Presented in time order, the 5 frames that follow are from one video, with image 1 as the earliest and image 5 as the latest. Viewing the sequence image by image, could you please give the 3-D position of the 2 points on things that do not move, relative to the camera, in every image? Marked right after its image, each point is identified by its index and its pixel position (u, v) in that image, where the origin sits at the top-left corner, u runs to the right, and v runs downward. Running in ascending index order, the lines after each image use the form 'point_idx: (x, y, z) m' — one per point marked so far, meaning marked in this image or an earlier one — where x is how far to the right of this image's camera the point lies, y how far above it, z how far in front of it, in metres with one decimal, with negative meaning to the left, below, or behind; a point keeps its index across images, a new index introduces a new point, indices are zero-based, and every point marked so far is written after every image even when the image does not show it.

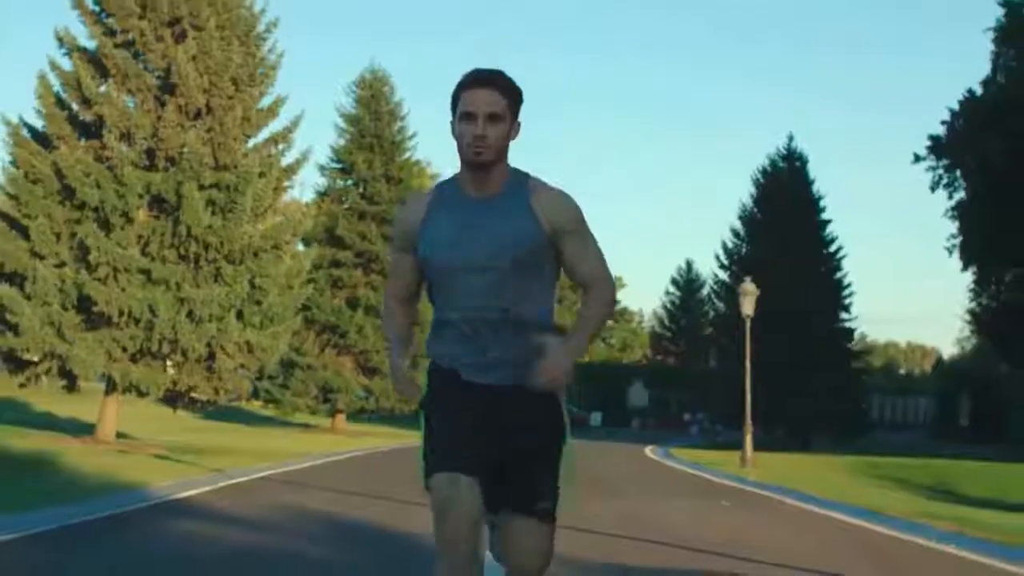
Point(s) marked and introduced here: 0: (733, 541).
0: (+2.4, -2.6, +15.4) m
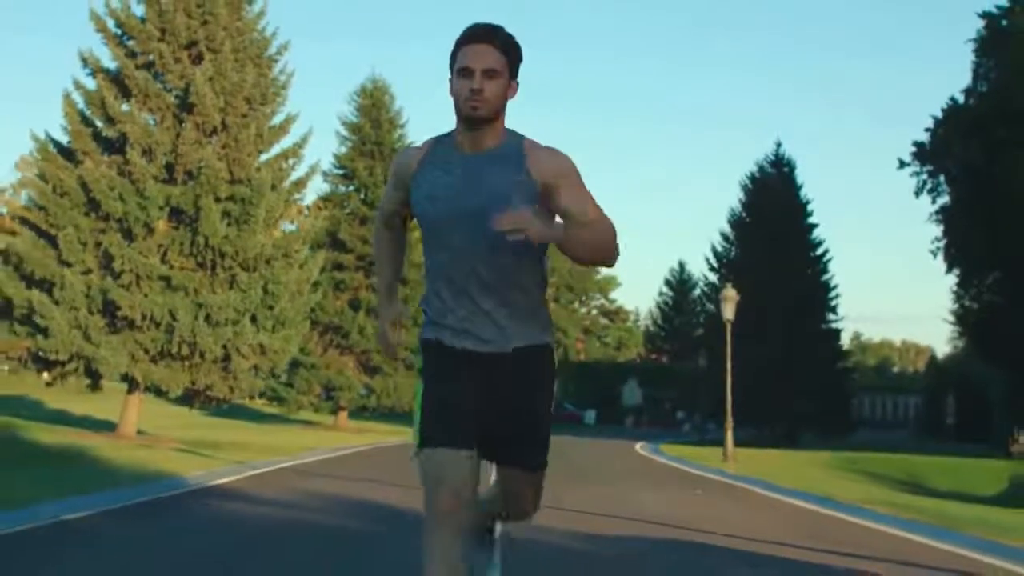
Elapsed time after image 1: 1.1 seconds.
0: (+2.3, -2.7, +17.2) m
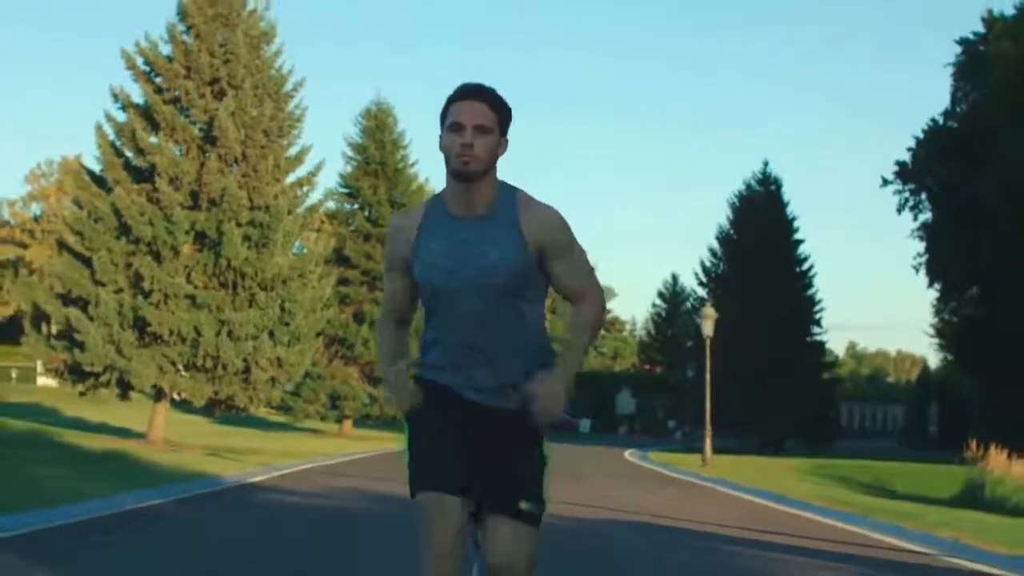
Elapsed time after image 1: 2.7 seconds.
0: (+2.2, -3.0, +19.6) m
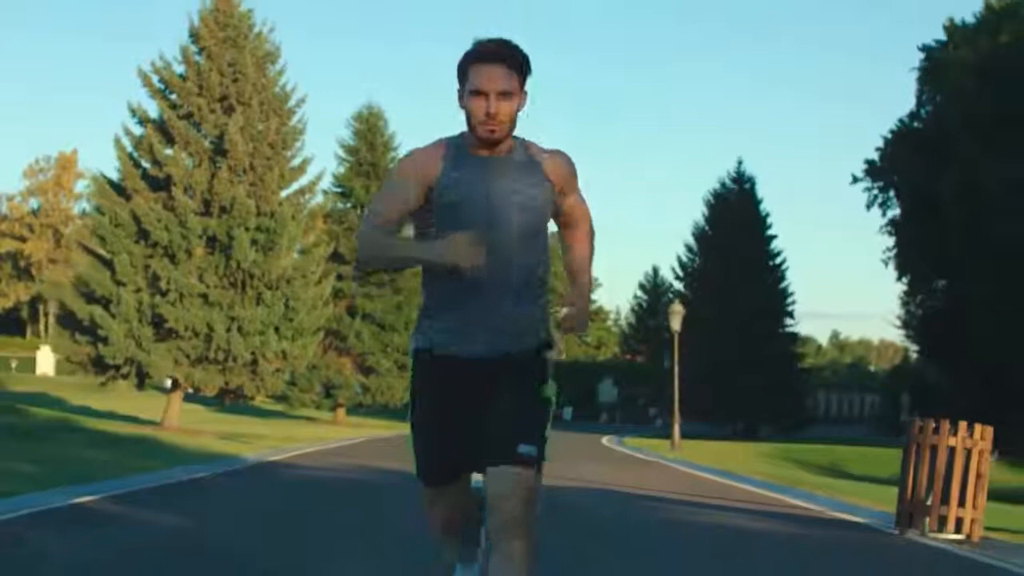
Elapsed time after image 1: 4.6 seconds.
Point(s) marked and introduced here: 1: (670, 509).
0: (+2.0, -3.1, +22.4) m
1: (+1.9, -2.6, +17.4) m
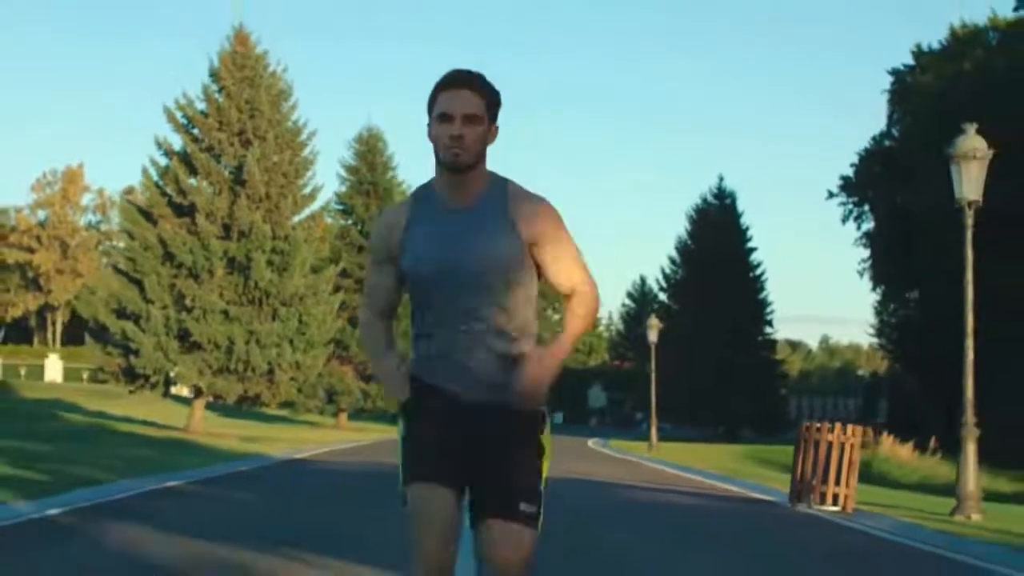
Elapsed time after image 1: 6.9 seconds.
0: (+1.8, -3.4, +25.7) m
1: (+1.8, -3.0, +20.7) m
